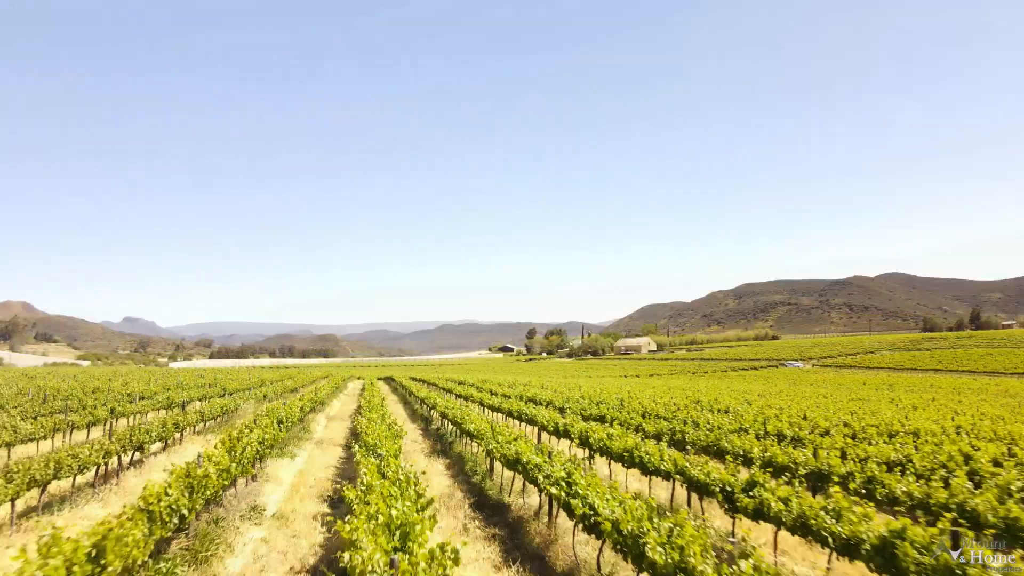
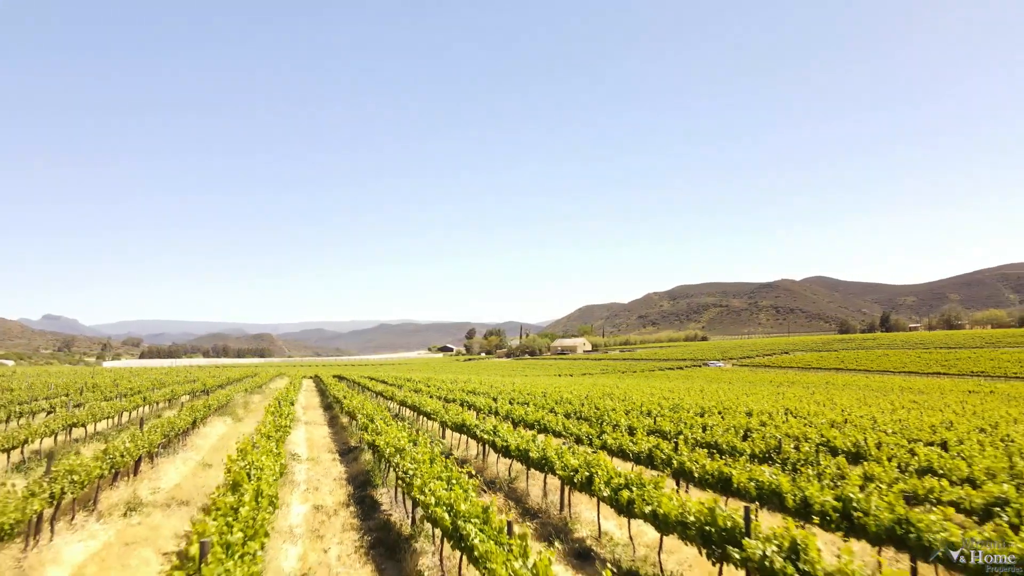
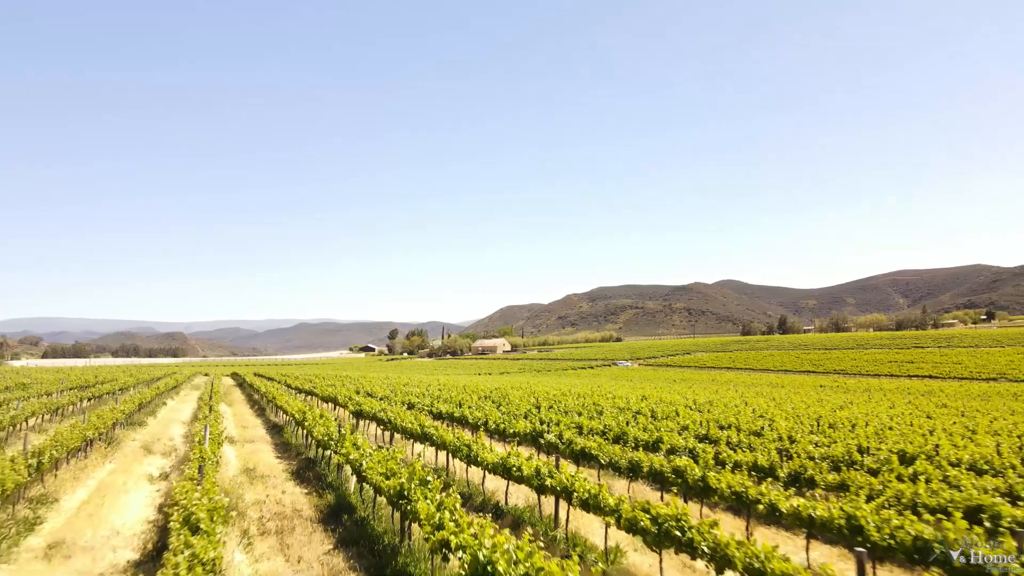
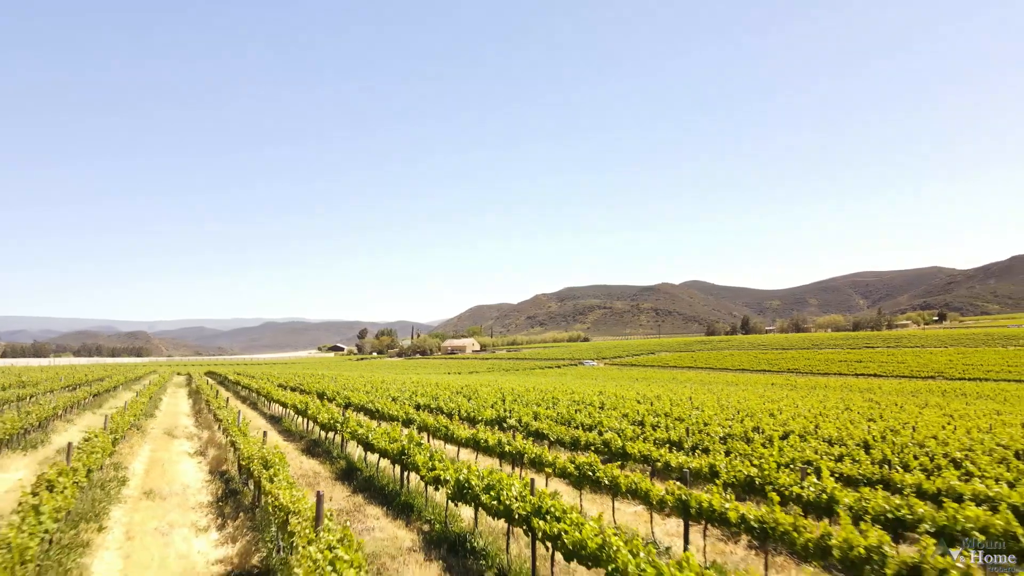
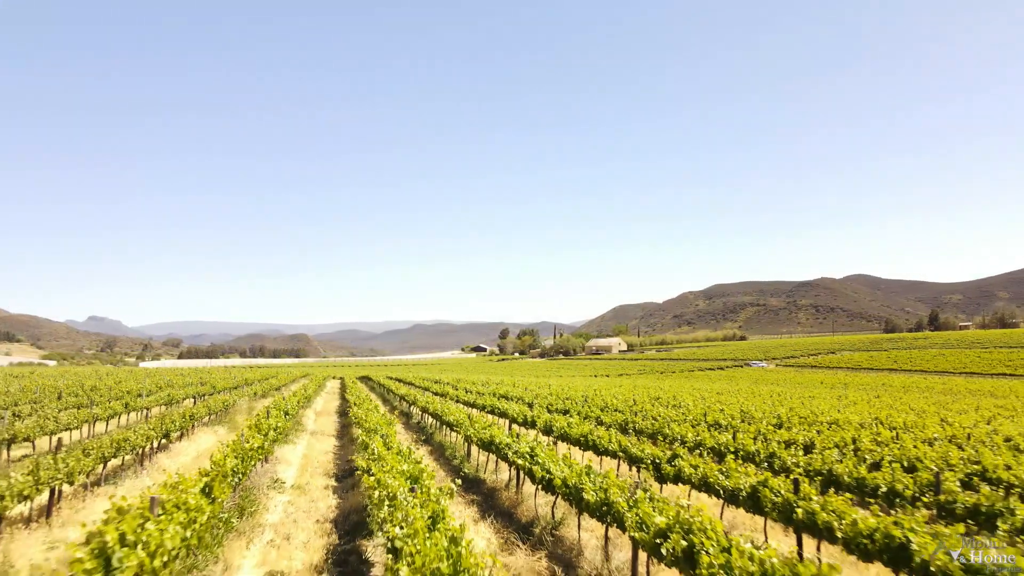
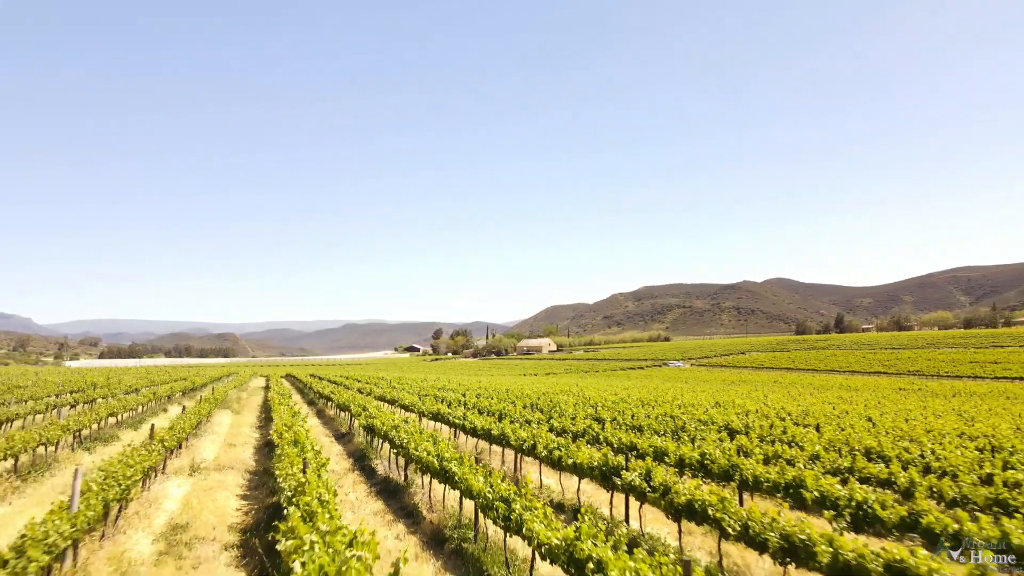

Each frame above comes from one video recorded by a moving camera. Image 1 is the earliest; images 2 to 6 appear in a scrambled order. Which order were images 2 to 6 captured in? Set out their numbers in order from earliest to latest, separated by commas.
5, 2, 6, 3, 4
